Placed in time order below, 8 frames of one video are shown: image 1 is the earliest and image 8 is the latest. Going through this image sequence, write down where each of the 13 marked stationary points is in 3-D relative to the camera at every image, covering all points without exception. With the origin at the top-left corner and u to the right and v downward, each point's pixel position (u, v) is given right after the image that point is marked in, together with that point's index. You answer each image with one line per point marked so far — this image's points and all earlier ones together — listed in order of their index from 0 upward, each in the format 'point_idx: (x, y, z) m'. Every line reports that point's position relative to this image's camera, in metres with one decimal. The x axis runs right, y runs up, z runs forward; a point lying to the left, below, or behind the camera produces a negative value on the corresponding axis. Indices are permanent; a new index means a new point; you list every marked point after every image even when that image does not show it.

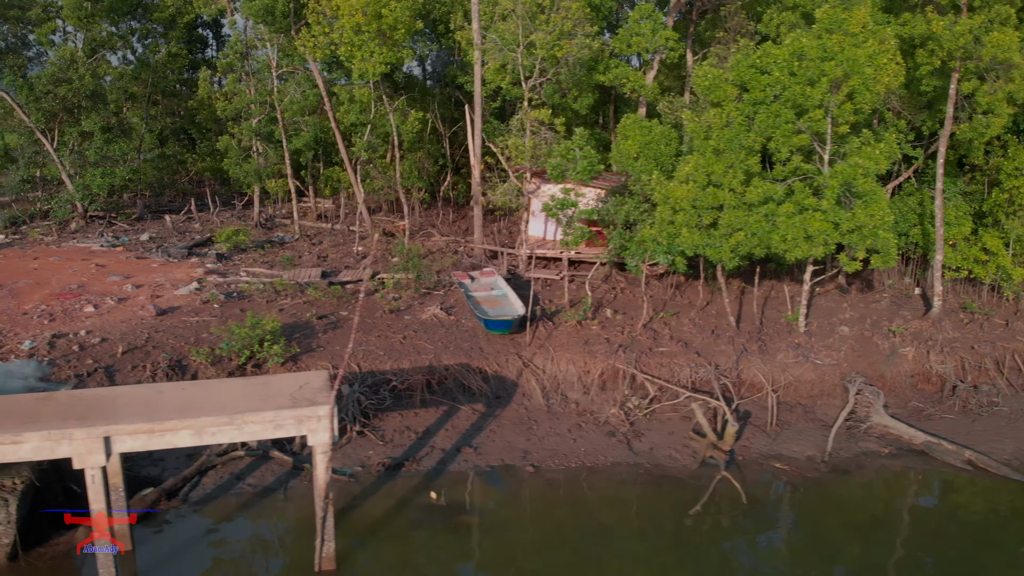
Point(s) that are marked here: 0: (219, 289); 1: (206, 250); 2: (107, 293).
0: (-5.6, -0.1, +15.6) m
1: (-7.2, +0.8, +19.9) m
2: (-7.3, -0.1, +15.5) m
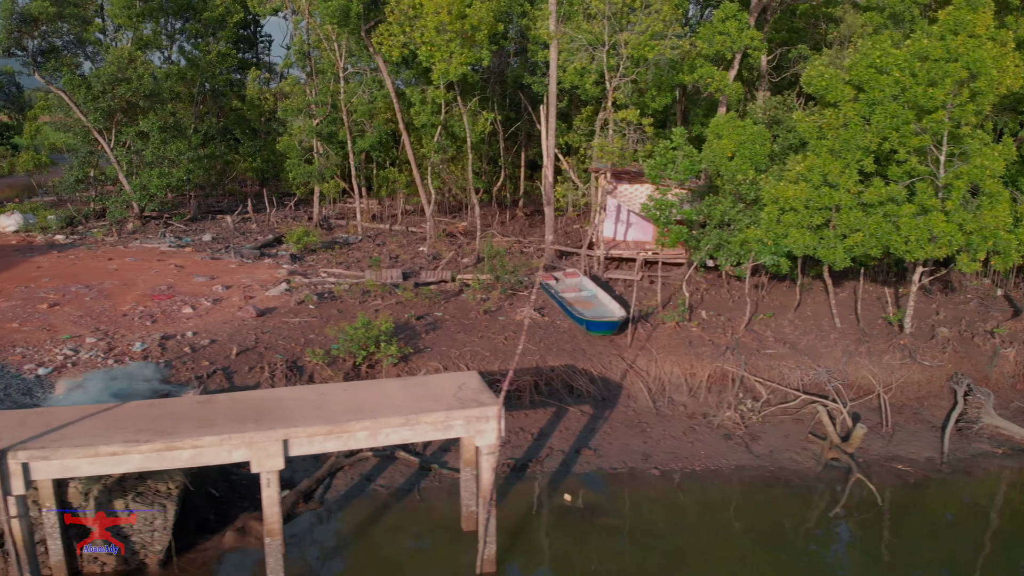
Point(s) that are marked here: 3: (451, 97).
0: (-3.9, -0.1, +15.5) m
1: (-5.5, +0.8, +19.8) m
2: (-5.6, -0.1, +15.3) m
3: (-1.3, +4.4, +18.6) m
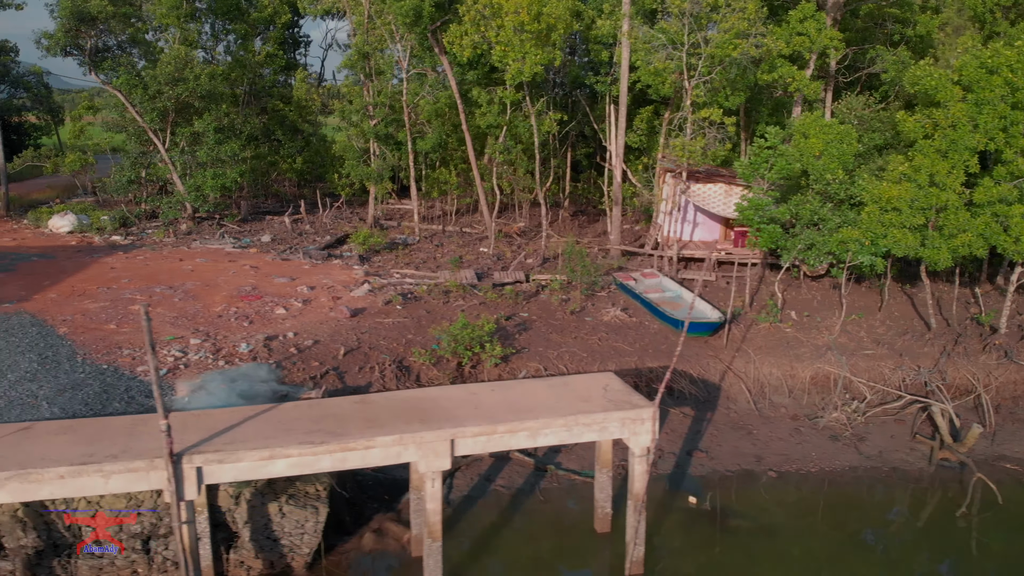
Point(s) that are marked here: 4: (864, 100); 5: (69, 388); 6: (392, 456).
0: (-2.4, -0.1, +15.4) m
1: (-4.0, +0.8, +19.7) m
2: (-4.1, -0.1, +15.2) m
3: (+0.2, +4.3, +18.5) m
4: (+7.0, +3.7, +16.3) m
5: (-5.4, -1.2, +10.7) m
6: (-1.1, -1.6, +7.8) m
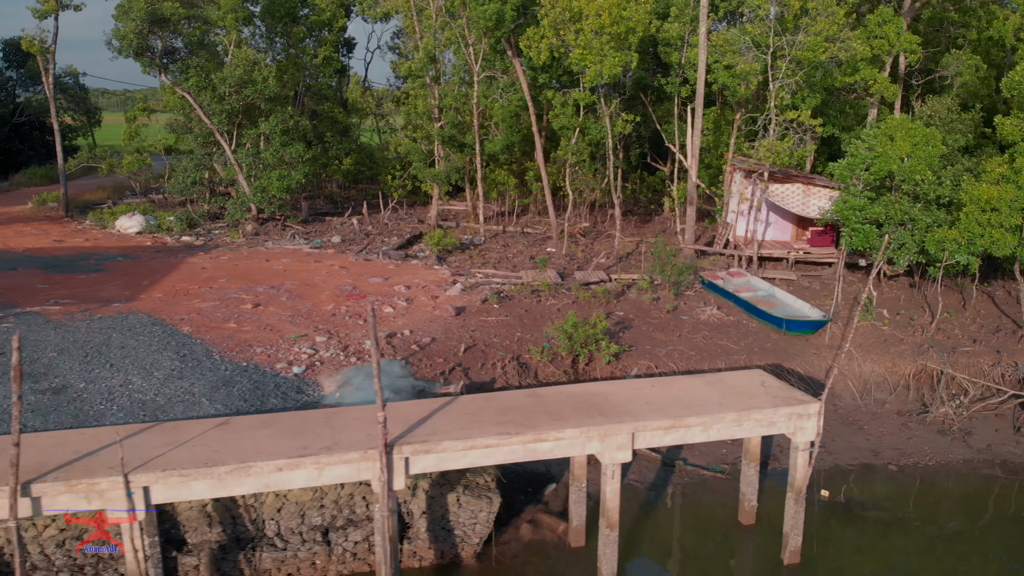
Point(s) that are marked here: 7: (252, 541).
0: (-0.6, -0.1, +15.6) m
1: (-2.3, +0.8, +19.9) m
2: (-2.3, -0.1, +15.4) m
3: (+1.9, +4.4, +18.8) m
4: (+8.8, +3.8, +16.6) m
5: (-3.6, -1.2, +11.0) m
6: (+0.7, -1.6, +8.1) m
7: (-2.7, -2.7, +9.0) m
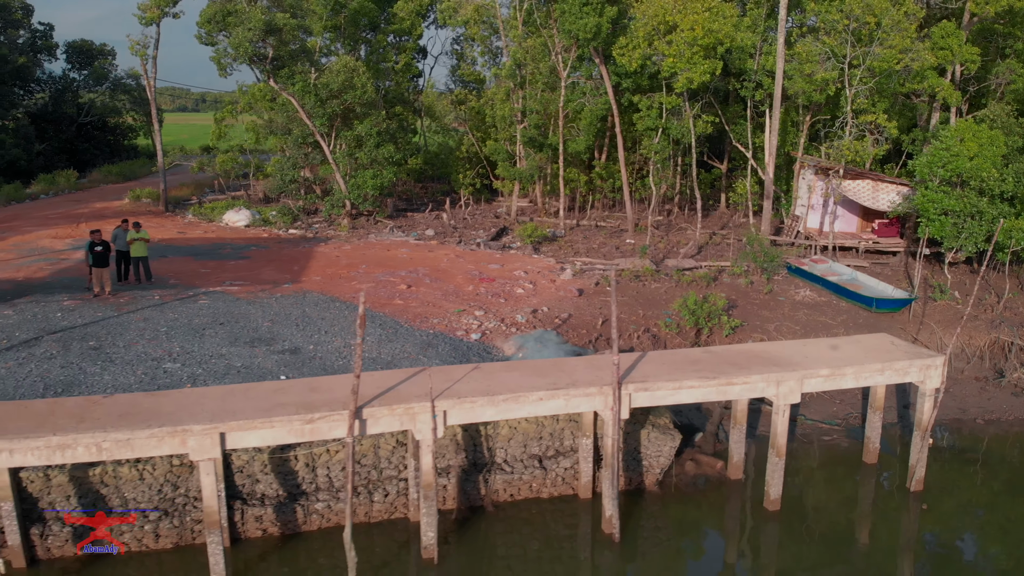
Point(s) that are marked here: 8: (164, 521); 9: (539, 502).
0: (+1.7, +0.2, +17.5) m
1: (0.0, +1.1, +21.8) m
2: (0.0, +0.2, +17.3) m
3: (+4.2, +4.7, +20.7) m
4: (+11.1, +4.1, +18.6) m
5: (-1.3, -0.9, +12.8) m
6: (+3.0, -1.3, +10.0) m
7: (-0.3, -2.4, +10.9) m
8: (-4.2, -2.9, +10.3) m
9: (+0.4, -2.9, +11.2) m
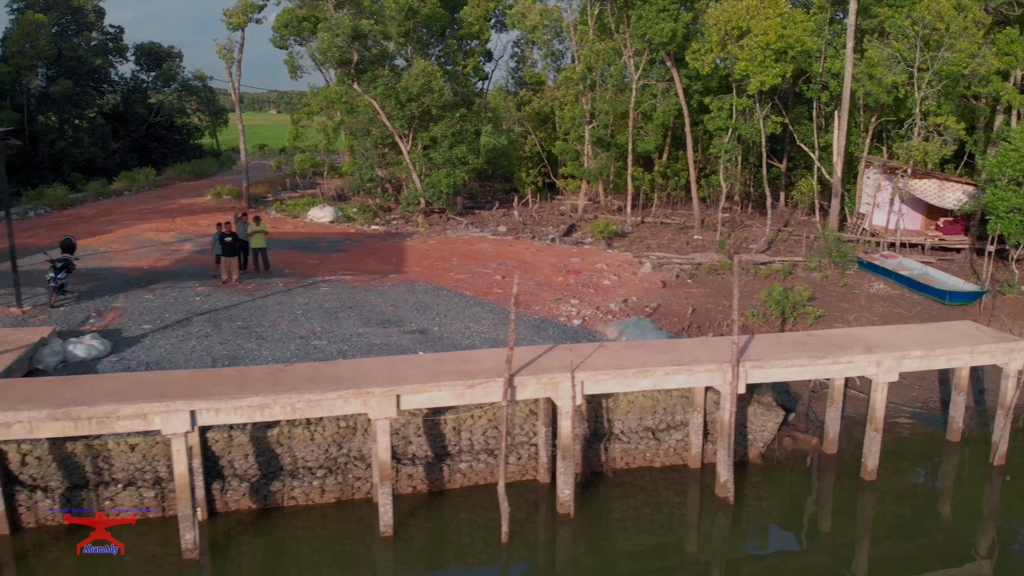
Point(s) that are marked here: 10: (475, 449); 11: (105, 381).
0: (+3.6, +0.4, +18.6) m
1: (+2.1, +1.3, +22.9) m
2: (+1.9, +0.4, +18.4) m
3: (+6.3, +4.8, +21.7) m
4: (+13.1, +4.2, +19.3) m
5: (+0.5, -0.7, +14.0) m
6: (+4.7, -1.1, +11.0) m
7: (+1.4, -2.2, +12.0) m
8: (-2.5, -2.6, +11.5) m
9: (+2.1, -2.7, +12.3) m
10: (-0.5, -2.3, +11.8) m
11: (-5.2, -1.2, +10.6) m
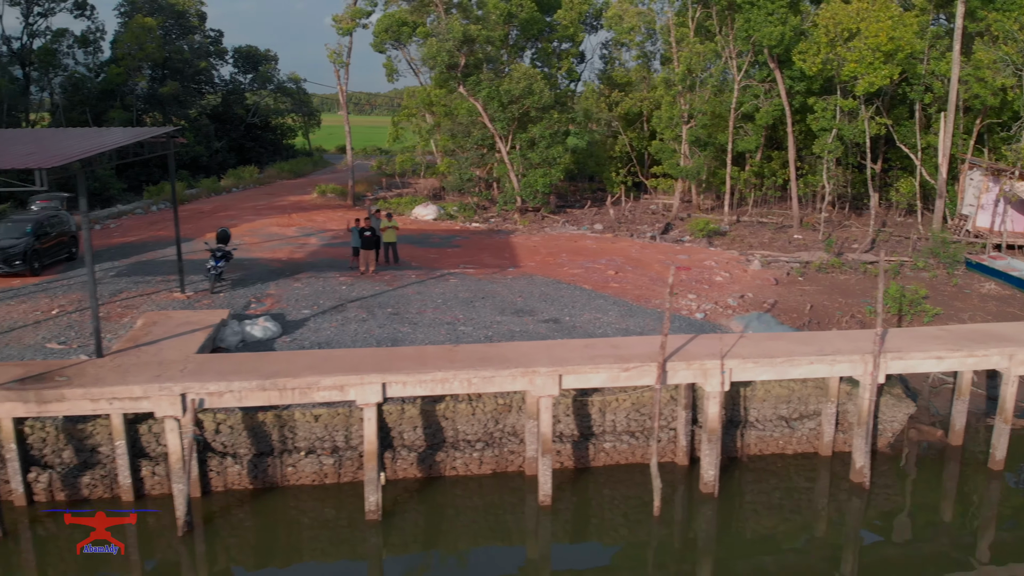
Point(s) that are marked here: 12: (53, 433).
0: (+6.3, +0.4, +19.1) m
1: (+5.0, +1.4, +23.6) m
2: (+4.6, +0.5, +19.1) m
3: (+9.2, +4.9, +22.0) m
4: (+15.8, +4.1, +19.2) m
5: (+2.8, -0.6, +14.7) m
6: (+6.8, -1.1, +11.5) m
7: (+3.6, -2.1, +12.7) m
8: (-0.4, -2.5, +12.5) m
9: (+4.3, -2.7, +13.0) m
10: (+1.7, -2.2, +12.6) m
11: (-3.1, -1.0, +11.8) m
12: (-6.9, -2.2, +12.3) m
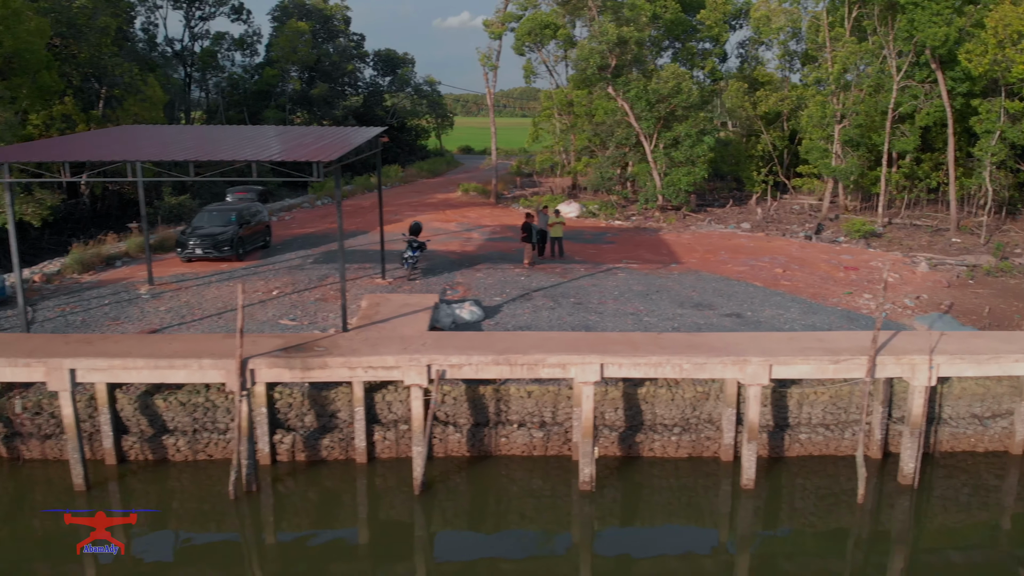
0: (+10.3, +0.4, +19.3) m
1: (+9.6, +1.4, +23.9) m
2: (+8.6, +0.5, +19.5) m
3: (+13.6, +4.7, +21.9) m
4: (+19.9, +3.8, +18.3) m
5: (+6.3, -0.5, +15.4) m
6: (+9.9, -1.1, +11.7) m
7: (+6.8, -2.1, +13.3) m
8: (+2.9, -2.4, +13.5) m
9: (+7.6, -2.7, +13.4) m
10: (+4.9, -2.2, +13.4) m
11: (+0.2, -0.8, +13.1) m
12: (-3.6, -1.9, +14.0) m
